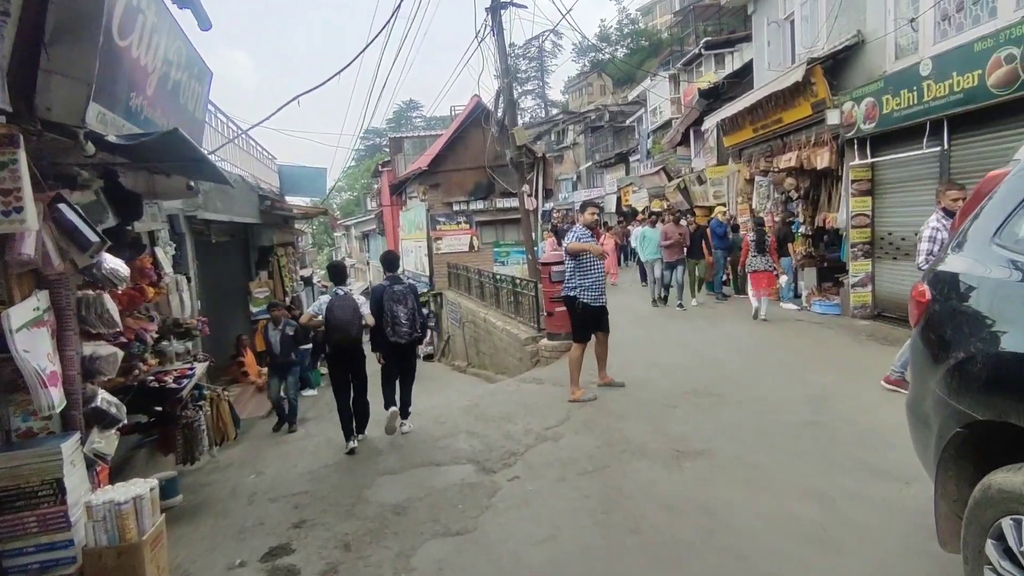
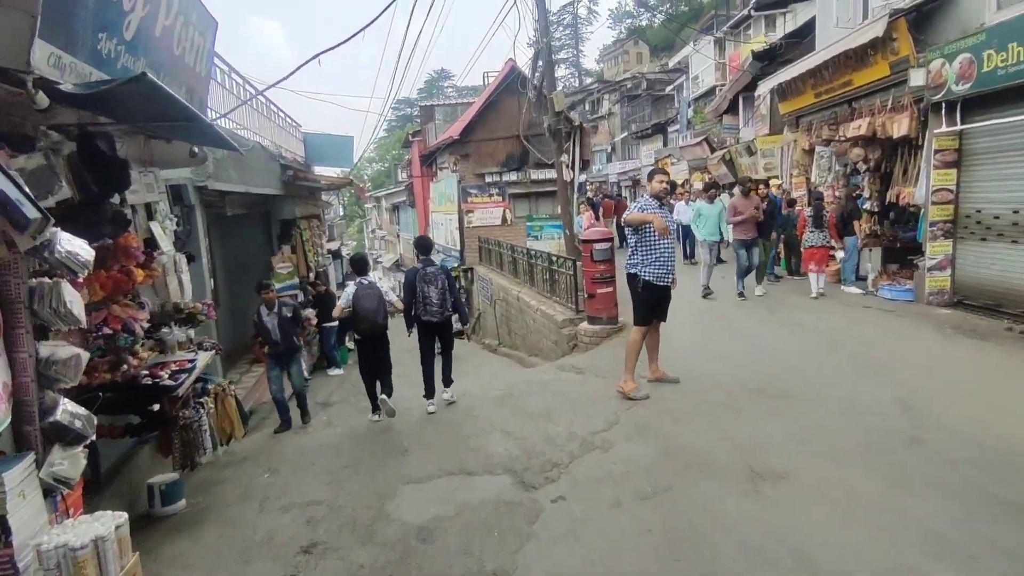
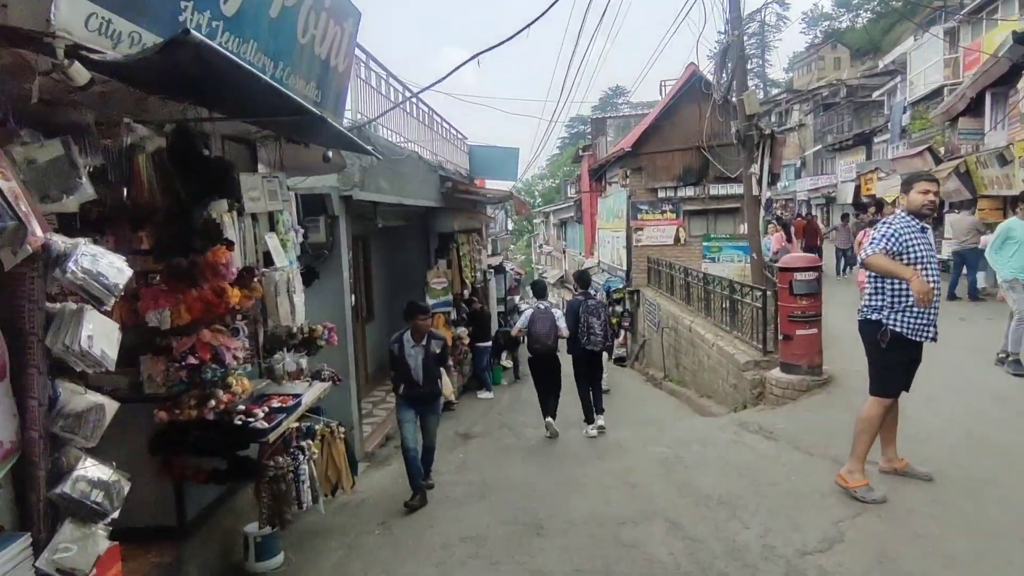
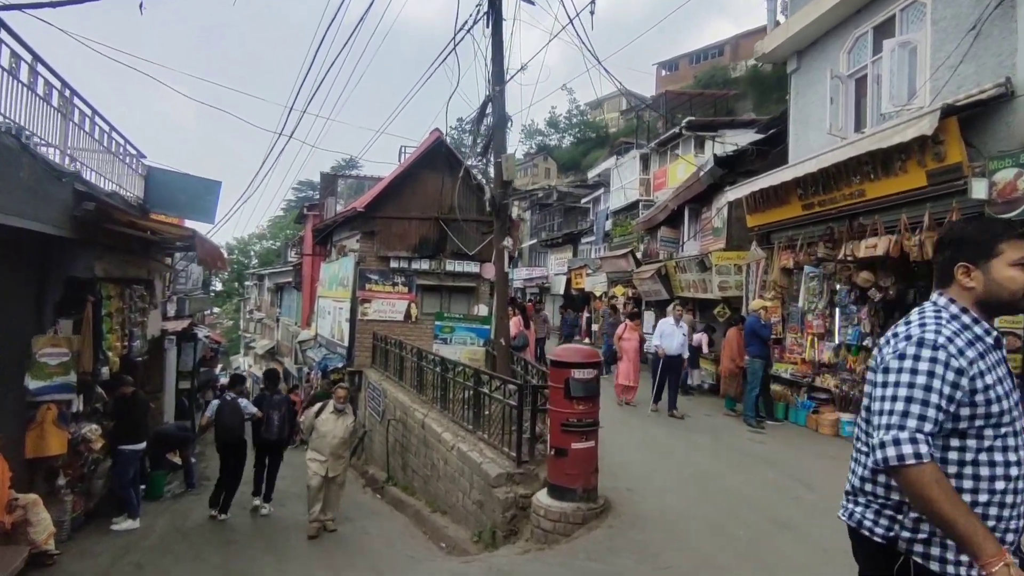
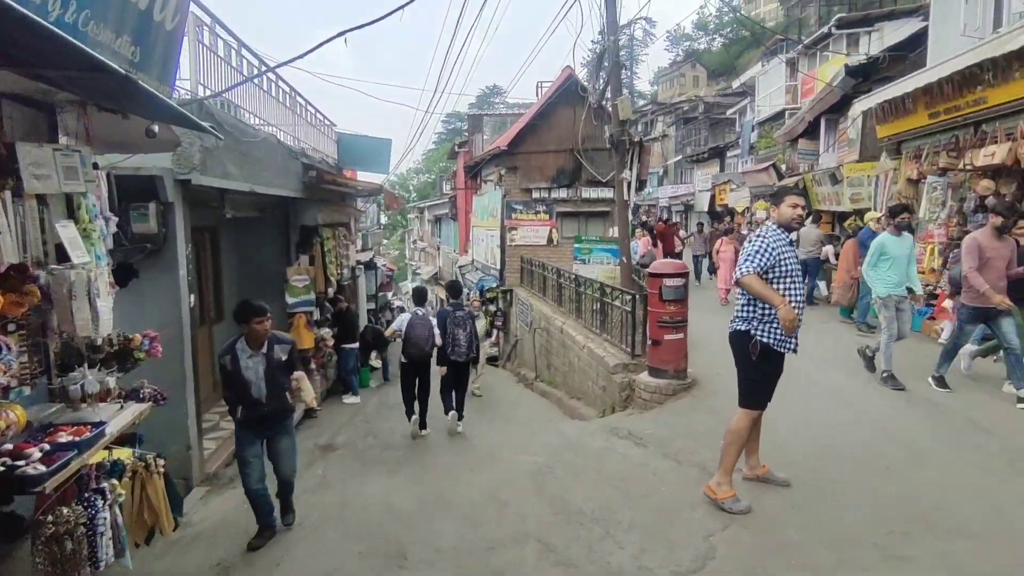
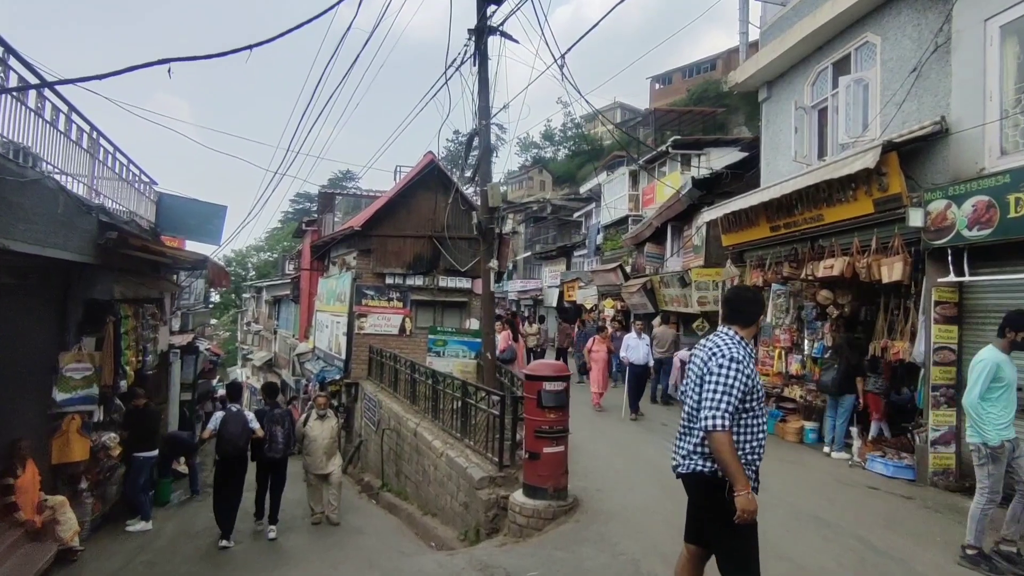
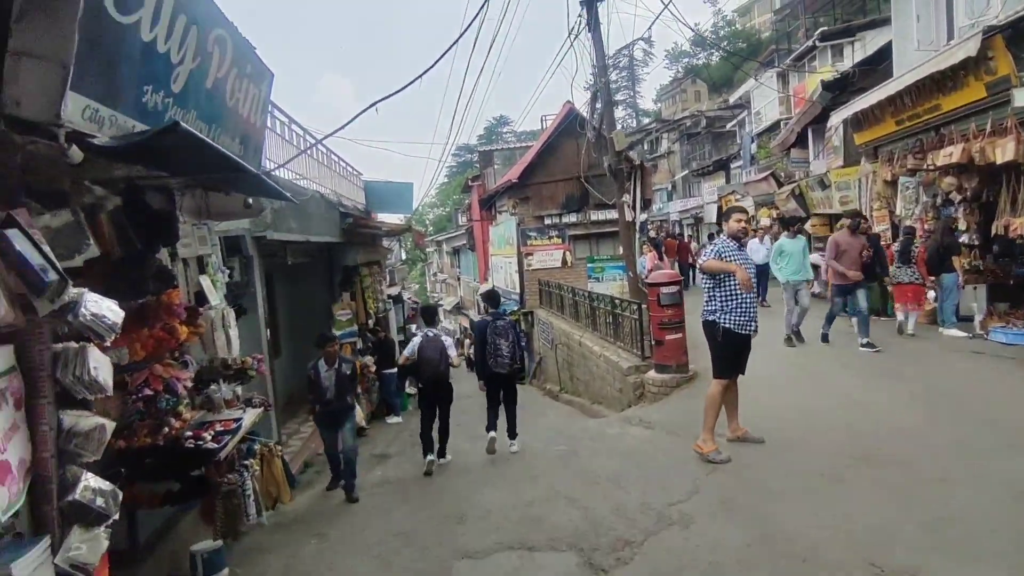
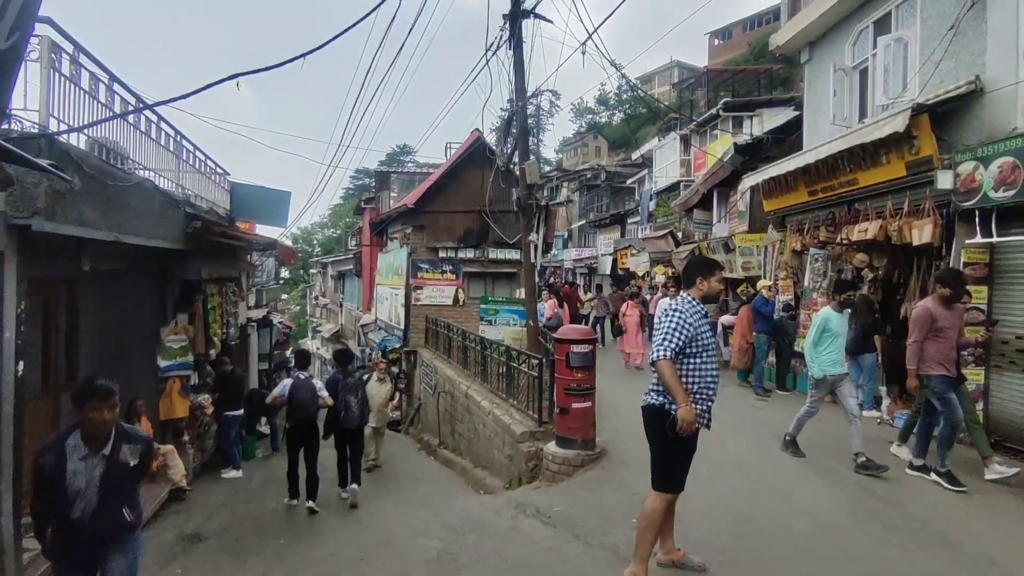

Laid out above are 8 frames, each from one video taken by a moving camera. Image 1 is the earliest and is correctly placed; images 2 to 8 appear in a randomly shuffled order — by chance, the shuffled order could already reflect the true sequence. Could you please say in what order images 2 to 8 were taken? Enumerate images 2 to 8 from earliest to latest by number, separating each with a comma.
2, 7, 3, 5, 8, 6, 4
